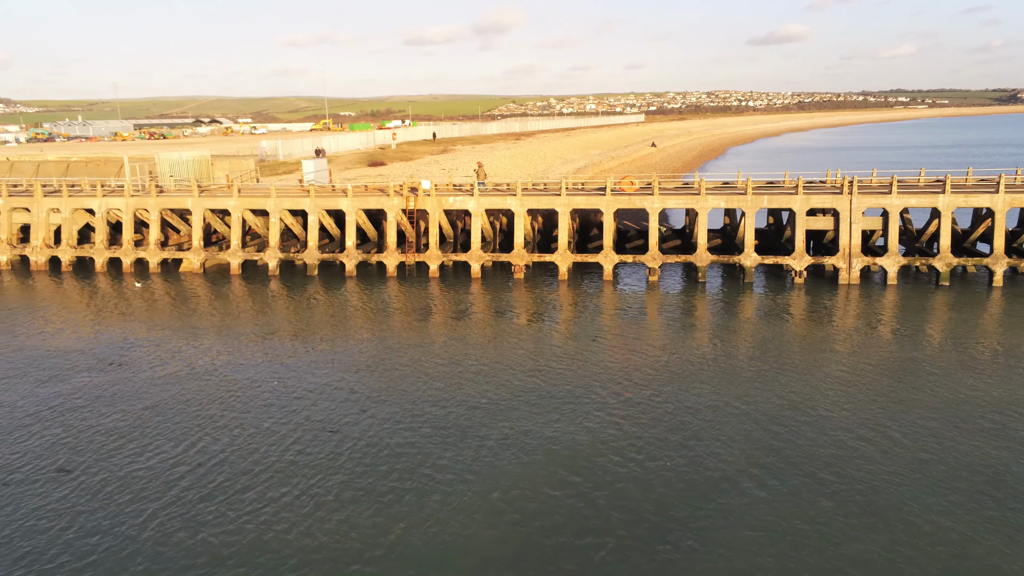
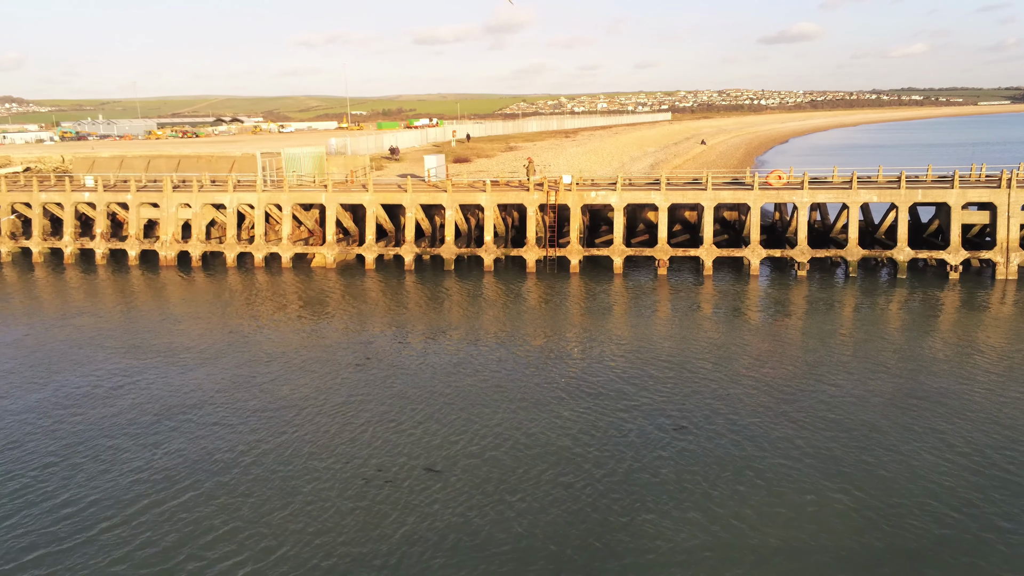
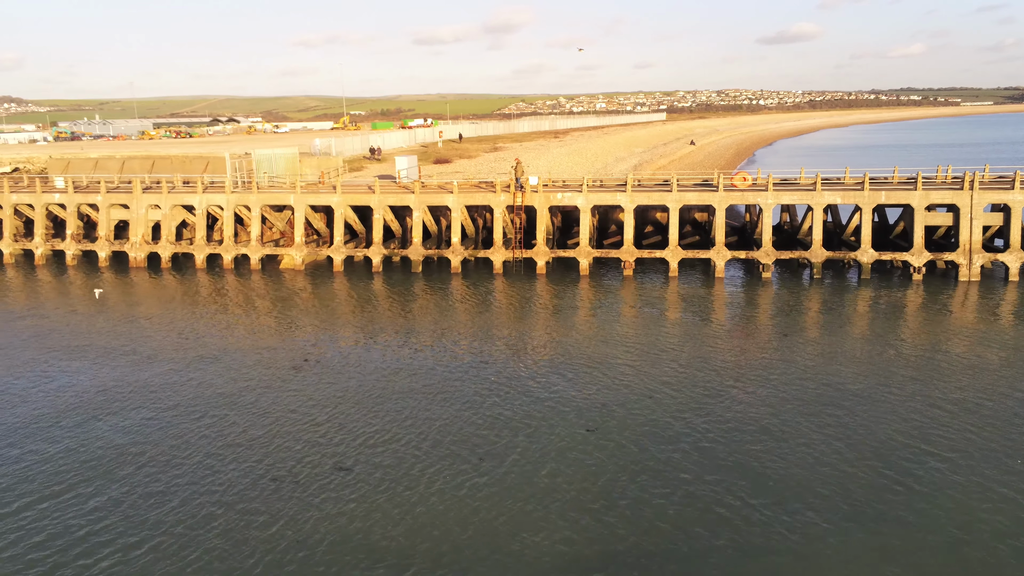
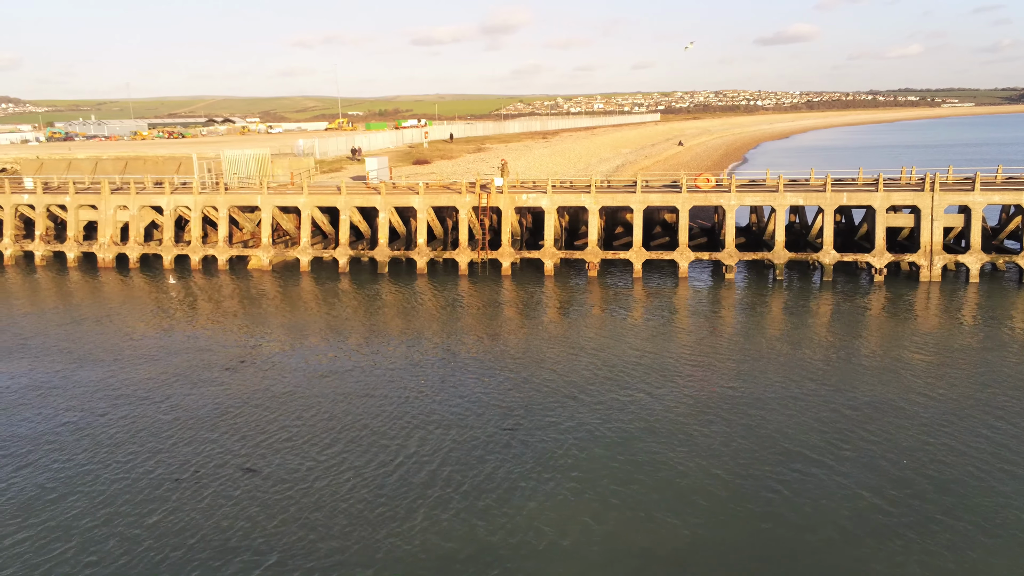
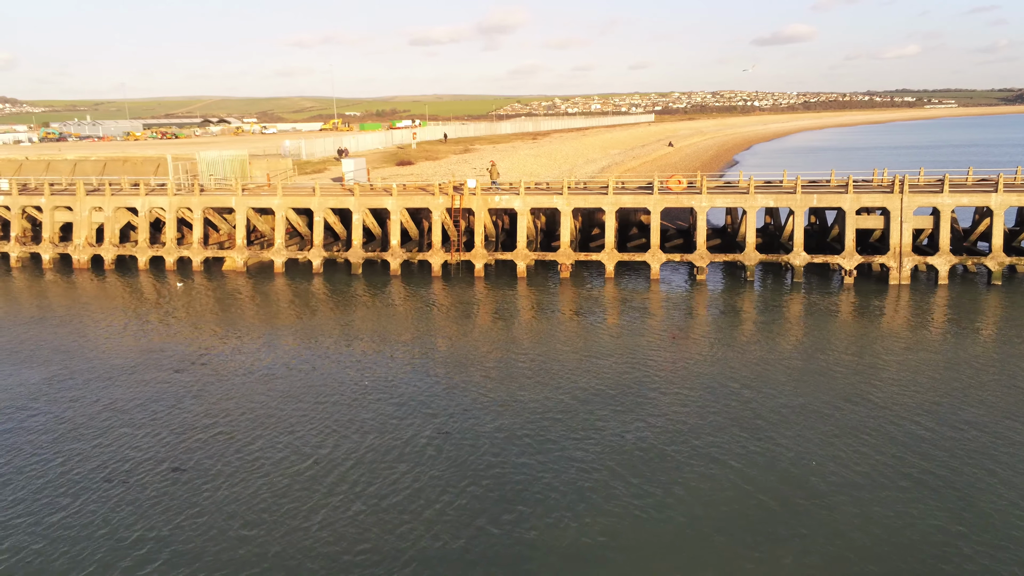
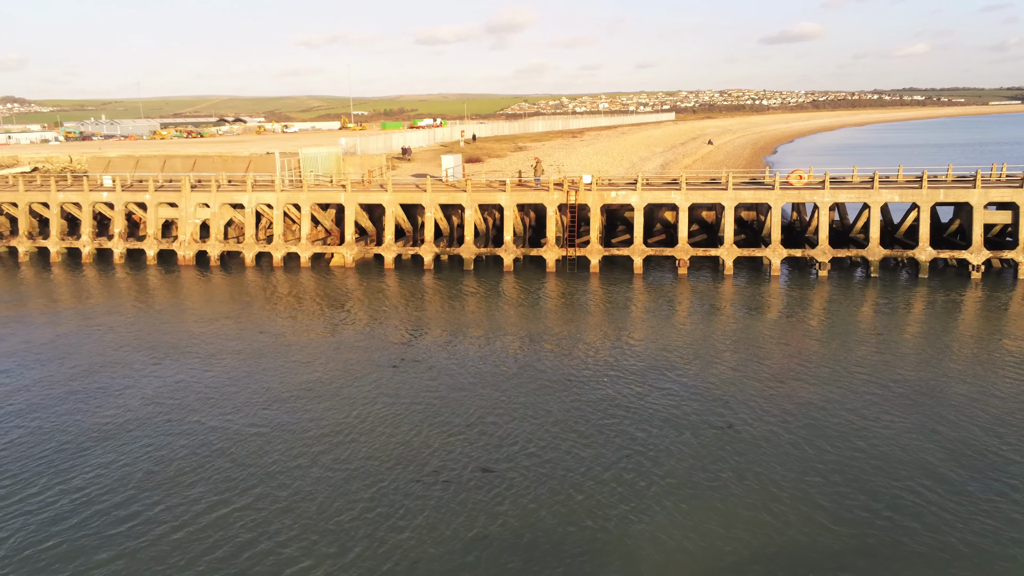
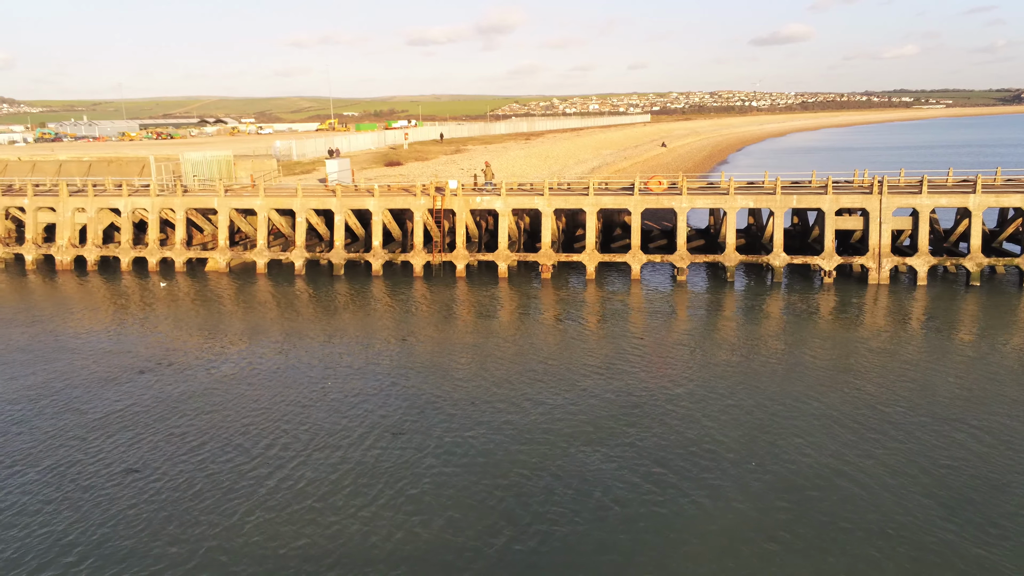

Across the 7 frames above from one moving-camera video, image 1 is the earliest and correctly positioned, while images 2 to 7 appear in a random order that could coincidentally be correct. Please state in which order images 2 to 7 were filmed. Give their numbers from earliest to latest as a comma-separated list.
7, 5, 4, 3, 2, 6
